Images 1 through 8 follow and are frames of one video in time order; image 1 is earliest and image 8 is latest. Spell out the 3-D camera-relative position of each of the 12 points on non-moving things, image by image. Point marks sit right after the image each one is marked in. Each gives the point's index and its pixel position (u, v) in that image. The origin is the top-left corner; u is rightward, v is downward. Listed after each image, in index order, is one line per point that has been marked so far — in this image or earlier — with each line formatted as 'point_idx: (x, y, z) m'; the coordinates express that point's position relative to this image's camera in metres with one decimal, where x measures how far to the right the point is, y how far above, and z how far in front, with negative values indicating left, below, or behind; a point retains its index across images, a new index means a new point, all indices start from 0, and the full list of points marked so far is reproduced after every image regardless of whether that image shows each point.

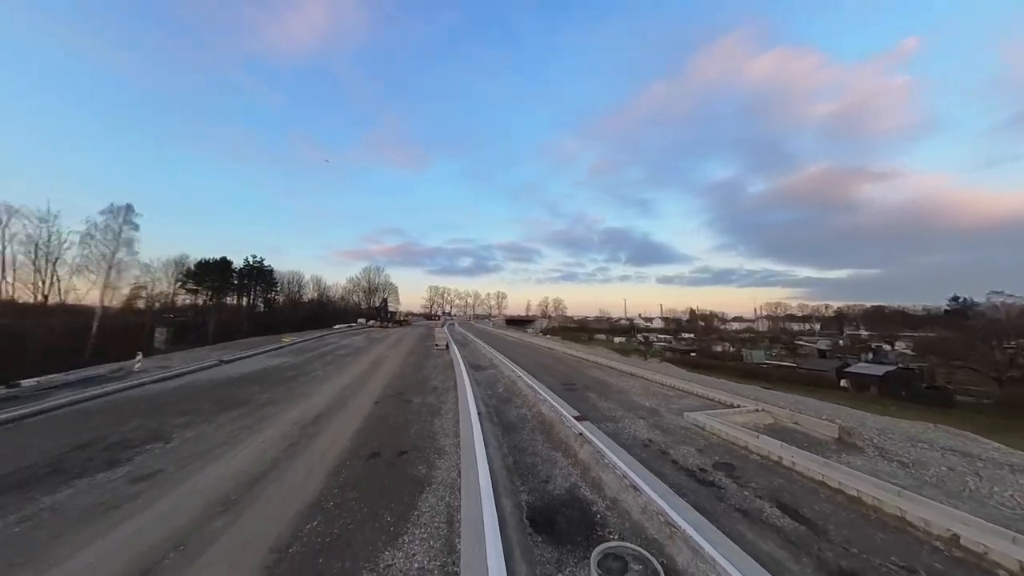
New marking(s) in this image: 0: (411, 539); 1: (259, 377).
0: (-1.3, -3.4, +3.9) m
1: (-12.3, -4.3, +13.9) m
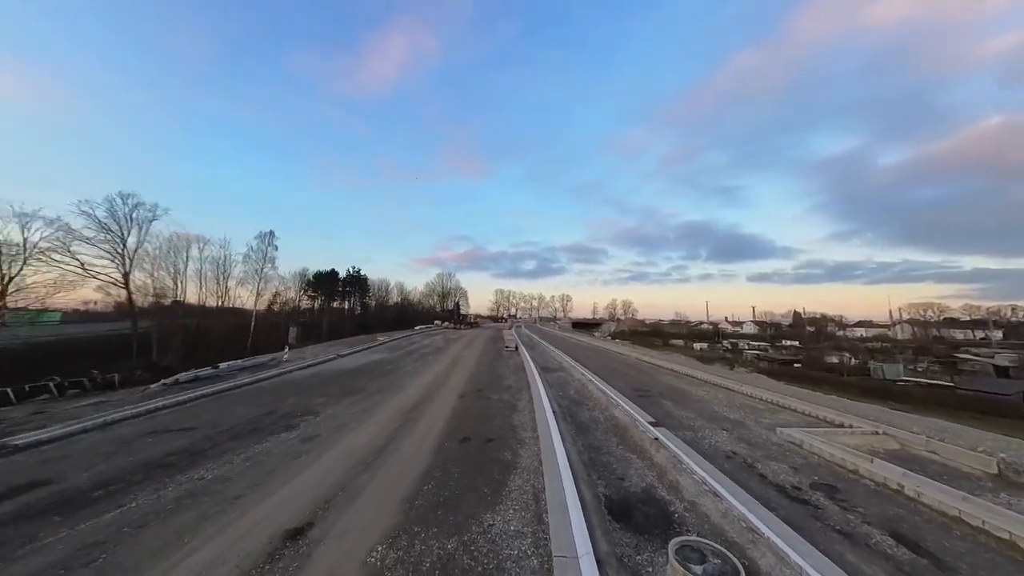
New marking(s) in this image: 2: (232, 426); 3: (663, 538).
0: (-0.1, -3.6, +4.7) m
1: (-8.5, -4.8, +16.9) m
2: (-8.4, -4.1, +8.7) m
3: (+2.2, -3.6, +4.1) m
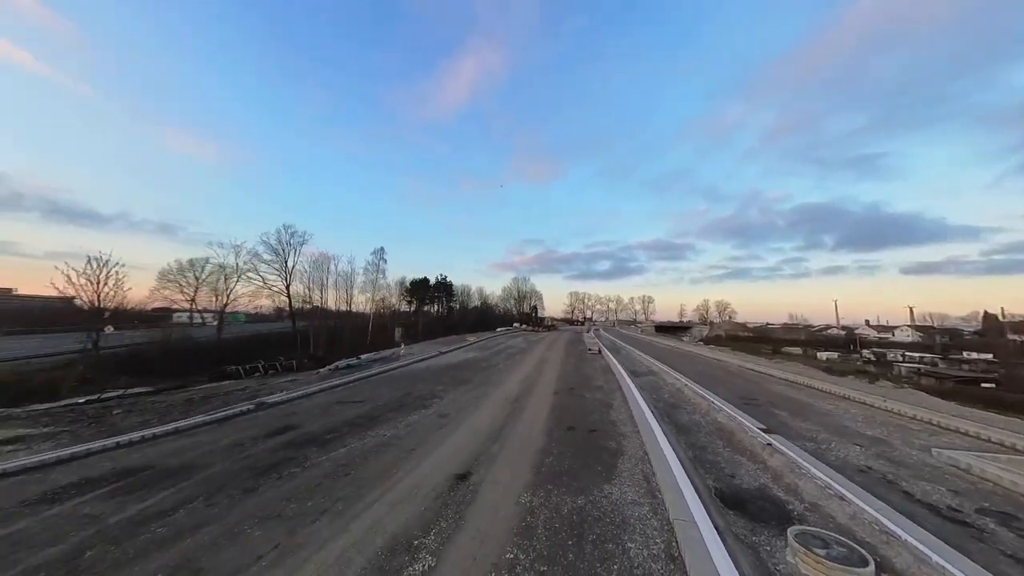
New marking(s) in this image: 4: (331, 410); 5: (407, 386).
0: (+2.1, -3.7, +5.5) m
1: (-3.1, -5.2, +19.4) m
2: (-5.0, -4.5, +11.4) m
3: (+4.1, -3.7, +4.4) m
4: (-6.7, -4.5, +10.7) m
5: (-5.1, -4.7, +13.9) m
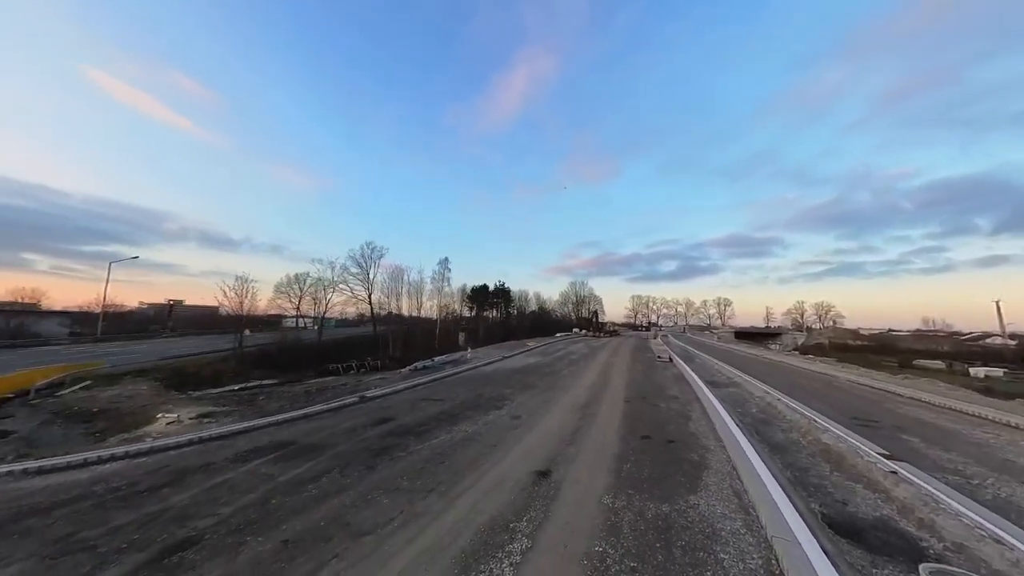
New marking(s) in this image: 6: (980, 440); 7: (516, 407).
0: (+3.7, -3.9, +5.4) m
1: (+1.3, -5.7, +20.0) m
2: (-2.1, -4.9, +12.6) m
3: (+5.5, -3.8, +3.9) m
4: (-4.0, -5.0, +12.2) m
5: (-1.7, -5.2, +15.0) m
6: (+13.4, -4.3, +8.2) m
7: (+0.2, -4.8, +11.6) m
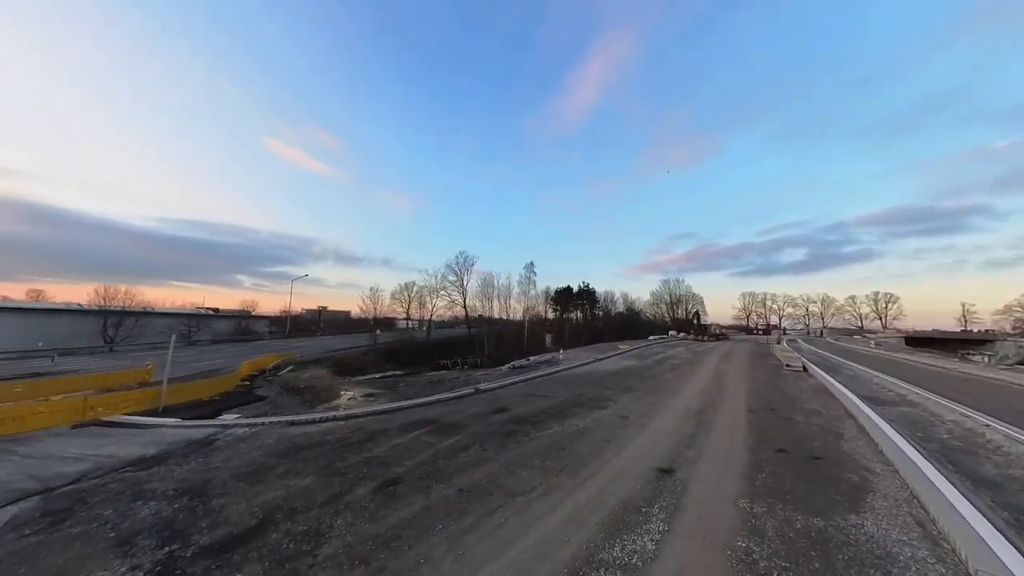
0: (+6.1, -3.9, +4.8) m
1: (+7.9, -5.7, +19.5) m
2: (+2.6, -5.1, +13.3) m
3: (+7.4, -3.7, +2.9) m
4: (+0.7, -5.2, +13.4) m
5: (+3.6, -5.4, +15.5) m
6: (+16.3, -4.0, +4.9) m
7: (+4.5, -4.9, +11.7) m
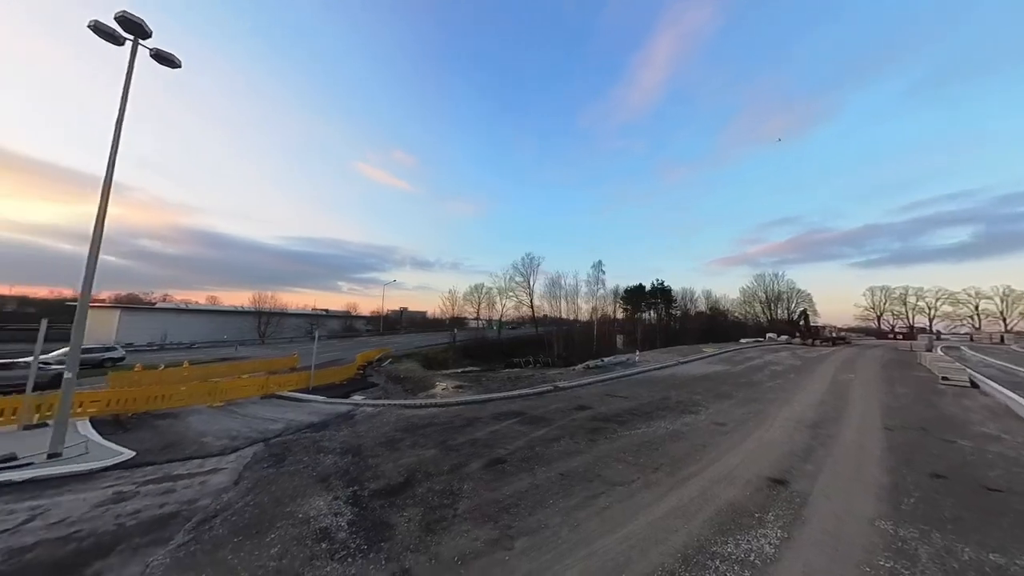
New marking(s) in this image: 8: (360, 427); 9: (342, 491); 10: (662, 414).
0: (+7.9, -3.8, +3.9) m
1: (+12.8, -5.6, +17.8) m
2: (+6.3, -5.1, +12.9) m
3: (+8.7, -3.6, +1.8) m
4: (+4.4, -5.2, +13.5) m
5: (+7.7, -5.3, +14.9) m
6: (+17.8, -3.7, +1.8) m
7: (+7.8, -4.8, +11.0) m
8: (-5.1, -4.7, +9.7) m
9: (-3.5, -4.1, +5.9) m
10: (+5.8, -4.9, +11.1) m
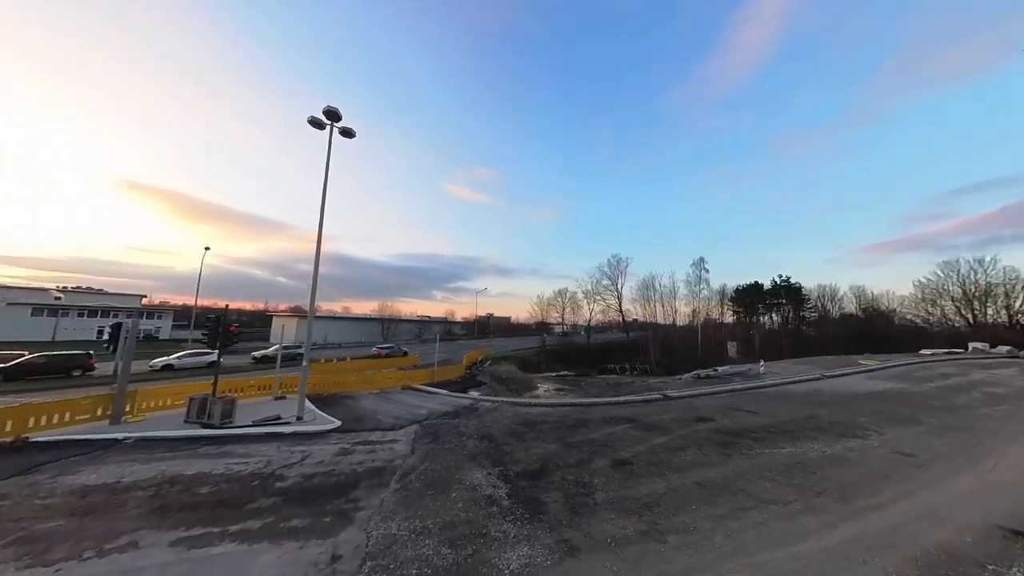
0: (+9.9, -3.6, +2.0) m
1: (+18.5, -5.3, +14.0) m
2: (+10.8, -5.0, +11.0) m
3: (+10.1, -3.3, -0.3) m
4: (+9.2, -5.2, +12.1) m
5: (+12.8, -5.2, +12.5) m
6: (+18.8, -3.1, -2.8) m
7: (+11.7, -4.7, +8.8) m
8: (-1.0, -5.0, +11.0) m
9: (-0.5, -4.4, +6.9) m
10: (+9.8, -4.8, +9.4) m
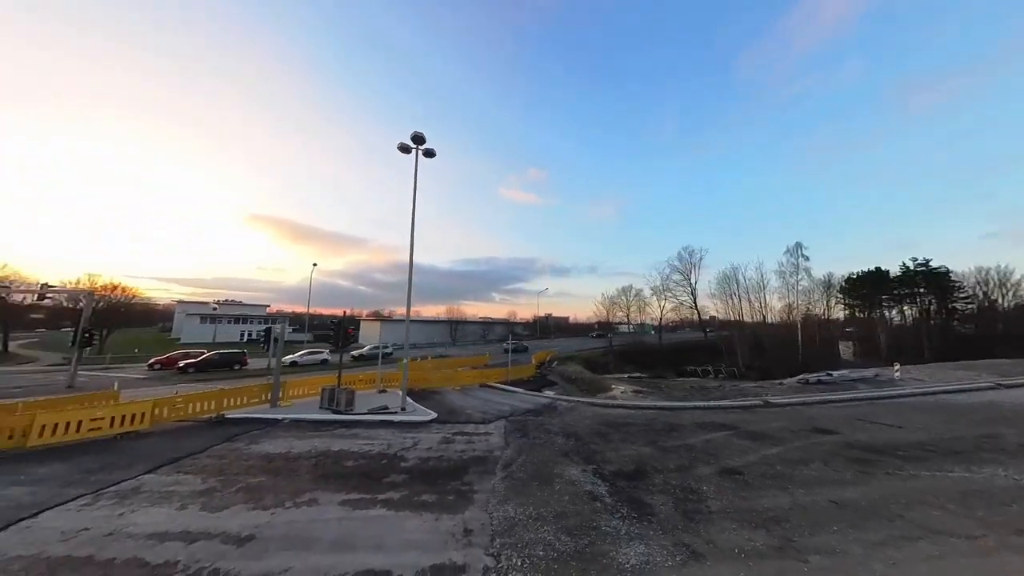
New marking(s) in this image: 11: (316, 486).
0: (+11.0, -3.2, +0.1) m
1: (+21.8, -4.6, +10.2) m
2: (+13.7, -4.6, +8.8) m
3: (+10.7, -2.9, -2.2) m
4: (+12.3, -4.8, +10.1) m
5: (+15.9, -4.7, +9.9) m
6: (+18.8, -2.3, -6.3) m
7: (+14.2, -4.2, +6.5) m
8: (+2.1, -5.0, +11.1) m
9: (+1.8, -4.3, +7.0) m
10: (+12.4, -4.4, +7.5) m
11: (-4.0, -4.0, +5.8) m
